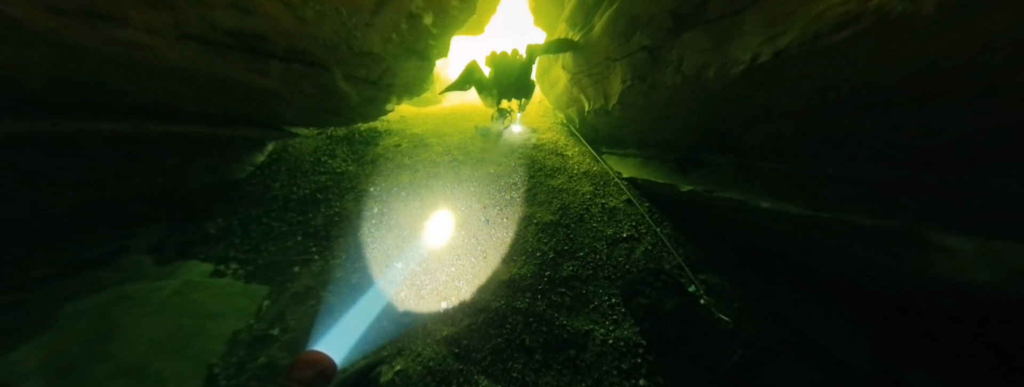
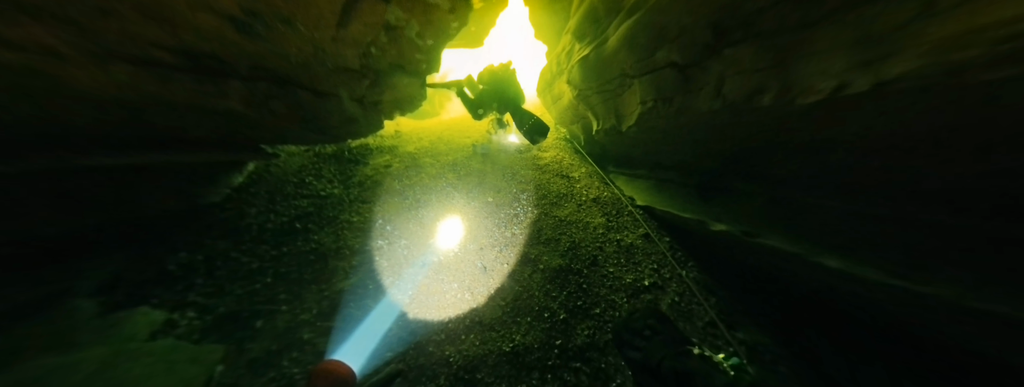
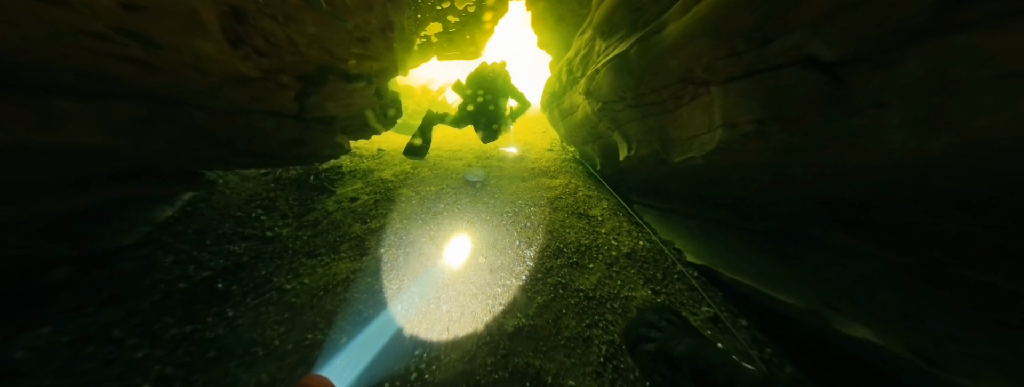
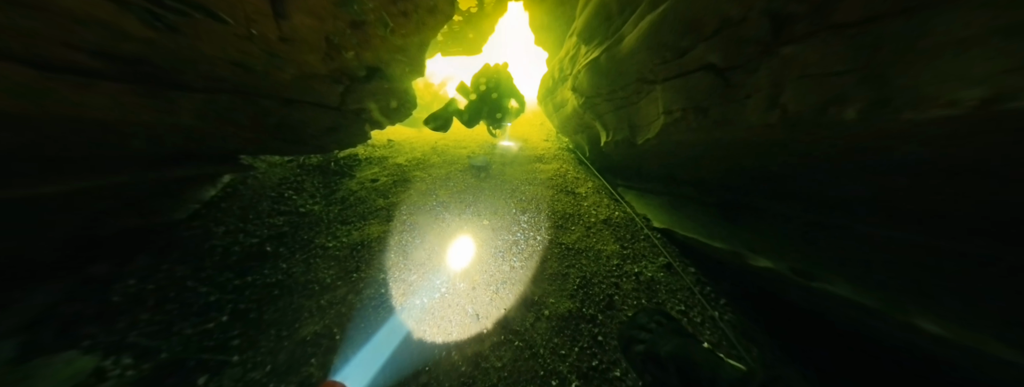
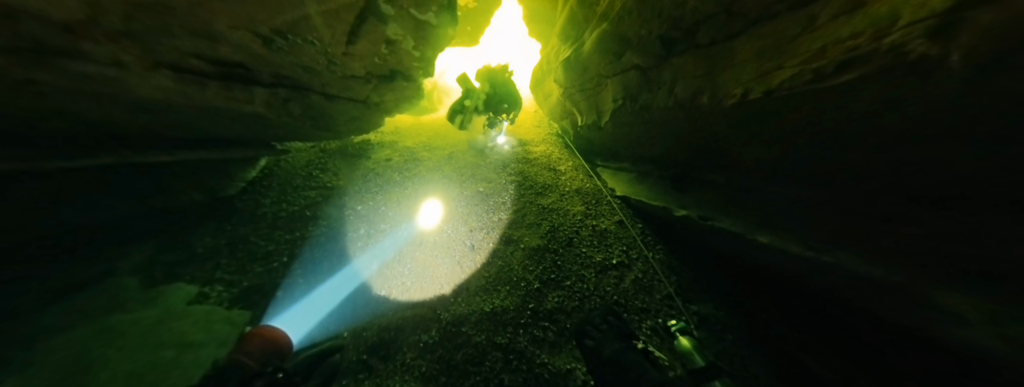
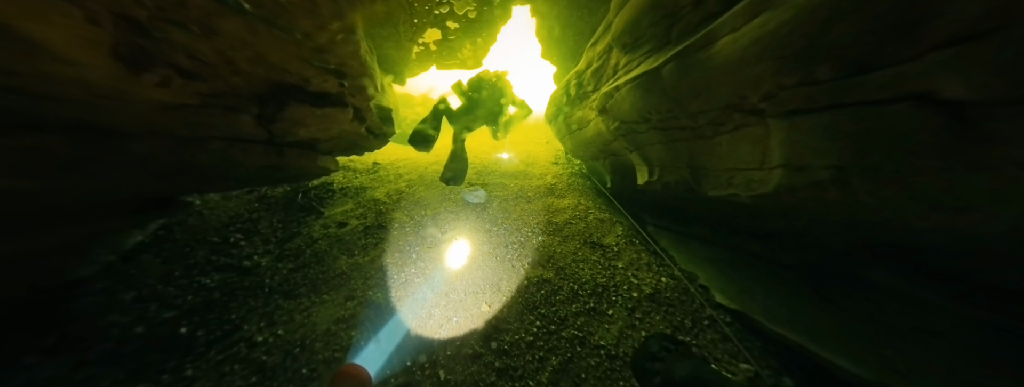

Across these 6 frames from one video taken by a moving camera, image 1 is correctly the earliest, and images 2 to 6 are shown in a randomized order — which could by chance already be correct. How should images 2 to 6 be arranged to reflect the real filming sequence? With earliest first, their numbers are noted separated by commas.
5, 2, 4, 3, 6
